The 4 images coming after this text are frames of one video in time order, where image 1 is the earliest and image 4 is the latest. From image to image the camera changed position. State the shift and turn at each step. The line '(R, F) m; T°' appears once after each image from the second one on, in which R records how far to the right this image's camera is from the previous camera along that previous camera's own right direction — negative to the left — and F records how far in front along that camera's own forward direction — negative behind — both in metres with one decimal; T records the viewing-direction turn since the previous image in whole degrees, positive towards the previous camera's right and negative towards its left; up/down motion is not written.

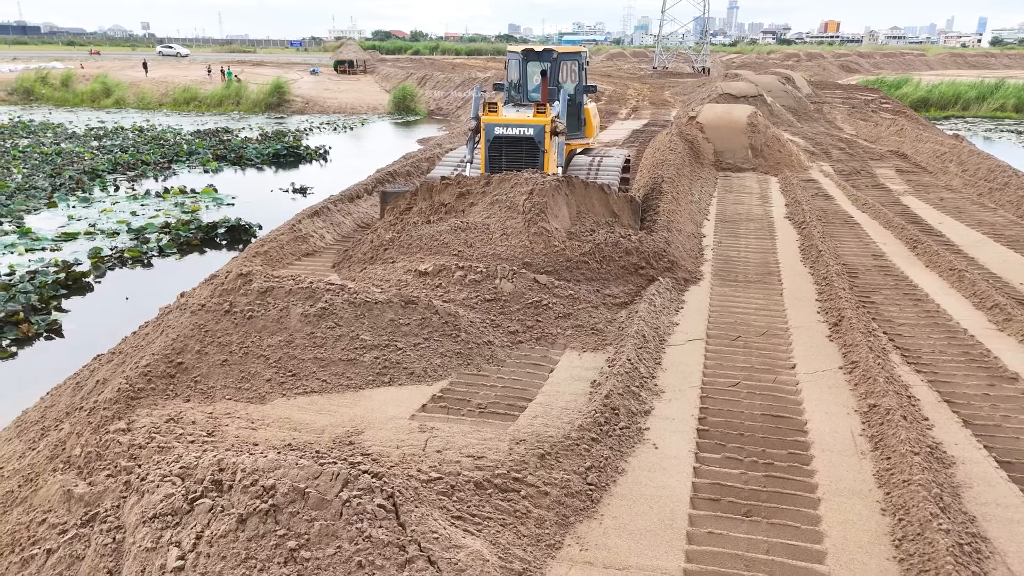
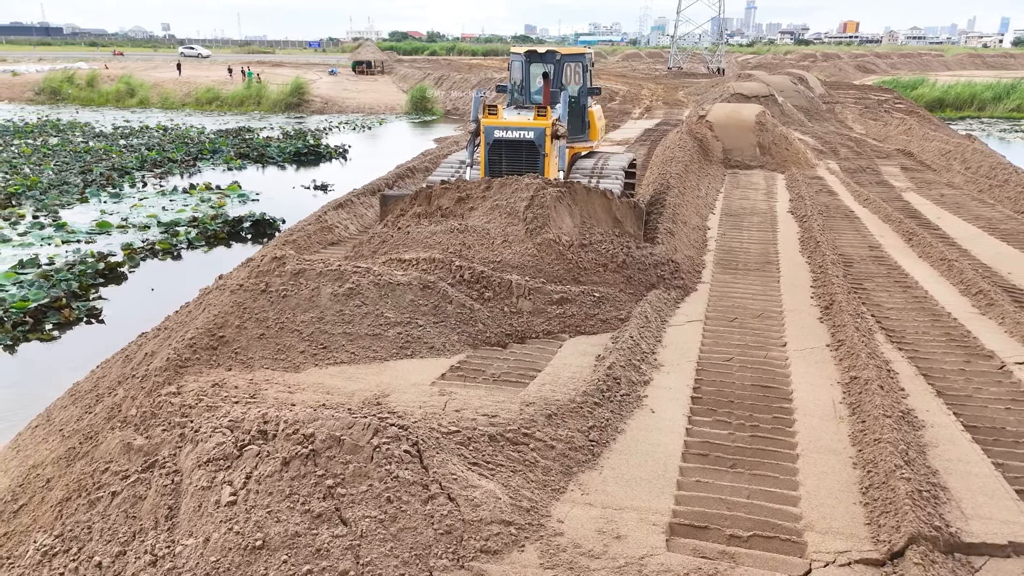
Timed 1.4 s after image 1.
(0.0, -0.4) m; -1°
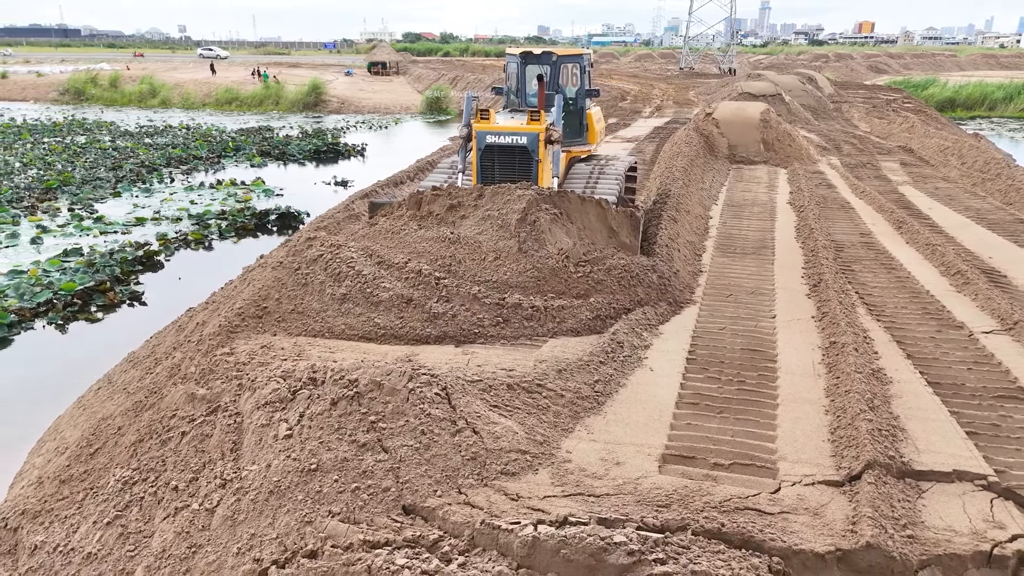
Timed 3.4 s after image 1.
(0.0, -0.6) m; -1°
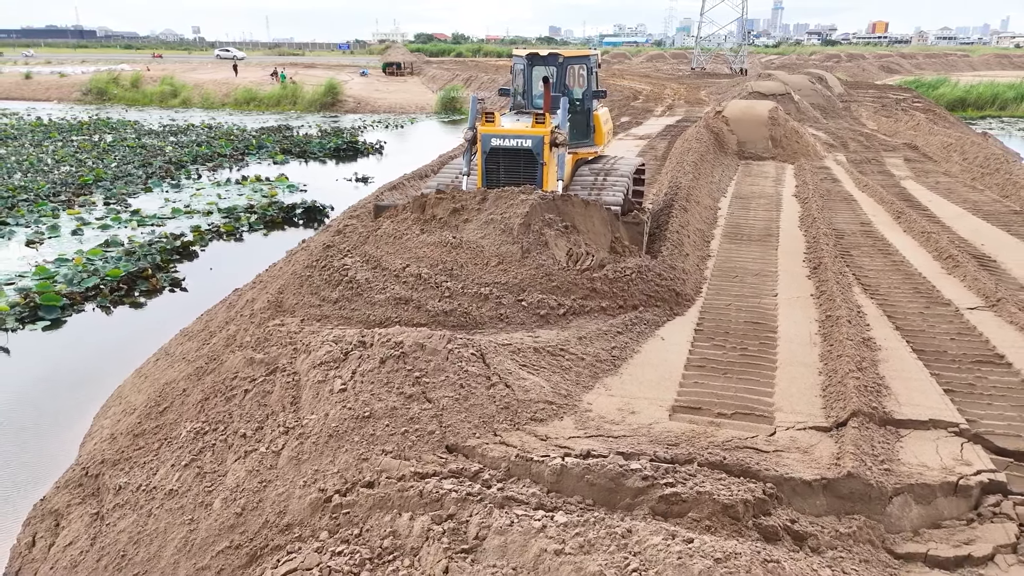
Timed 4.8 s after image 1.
(-0.1, -0.6) m; -1°
